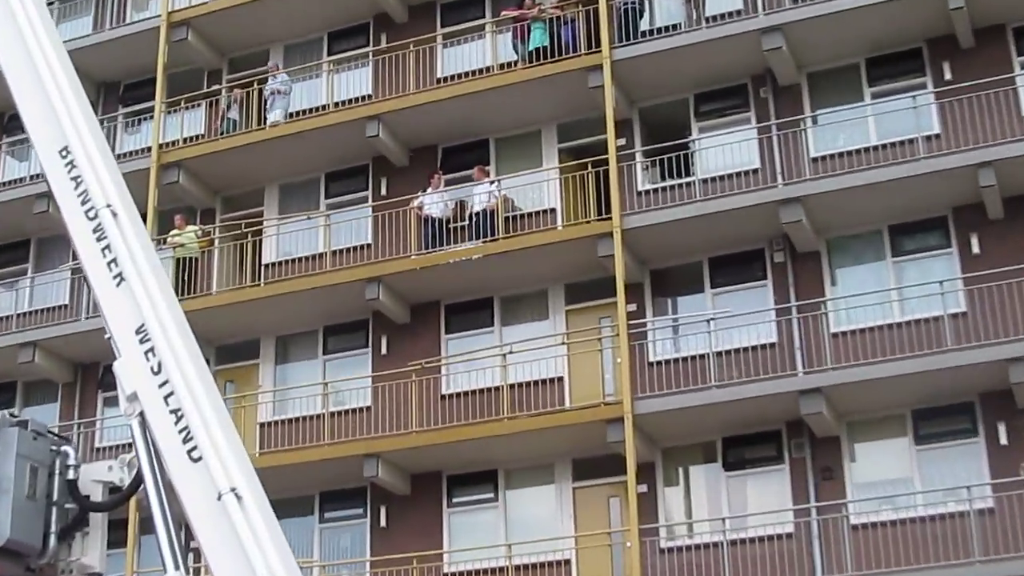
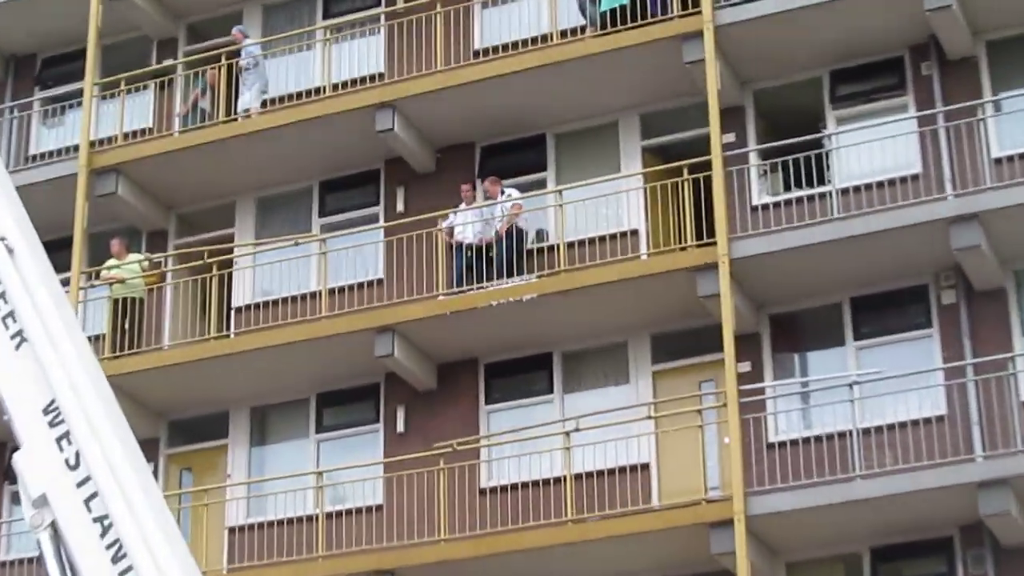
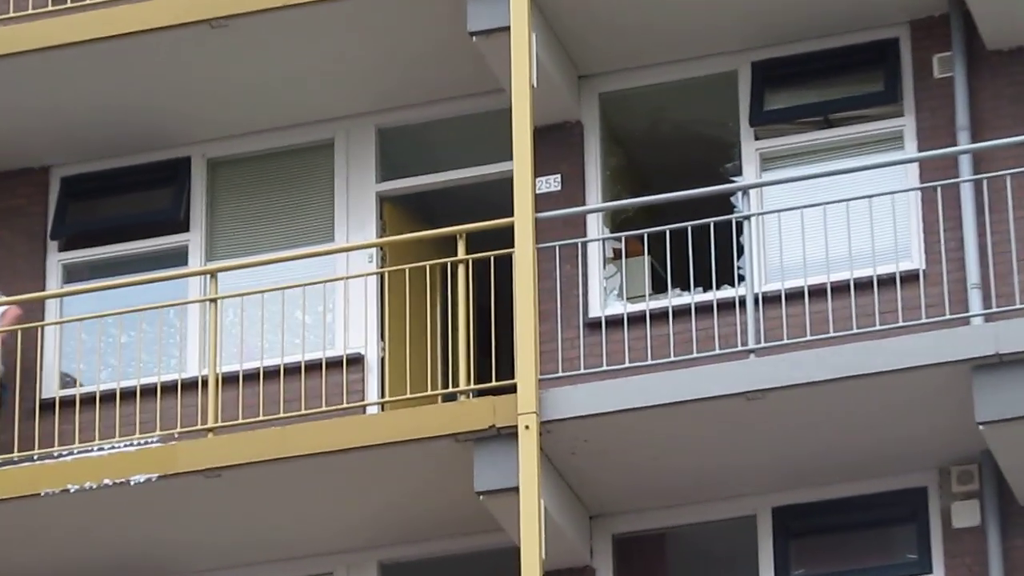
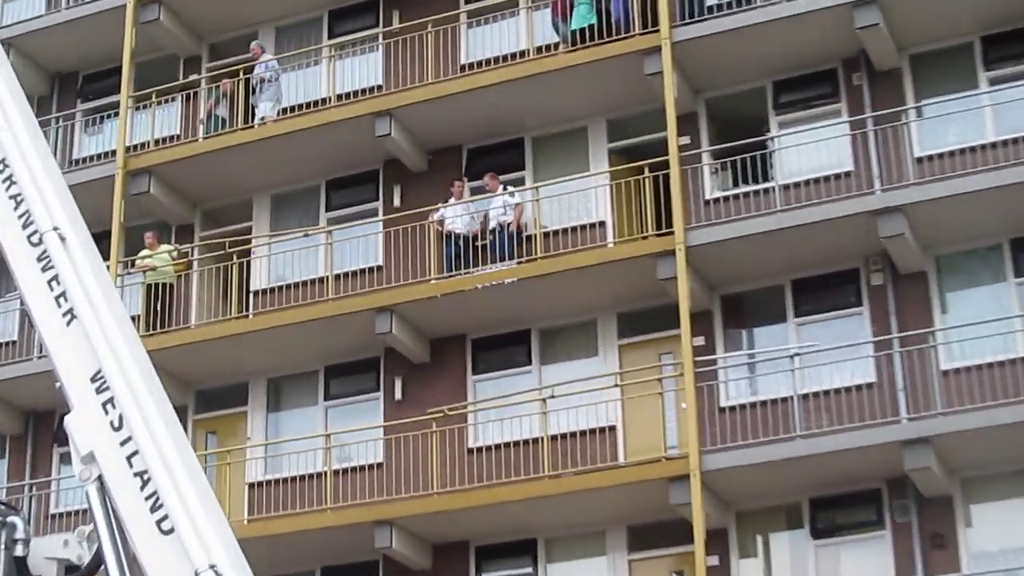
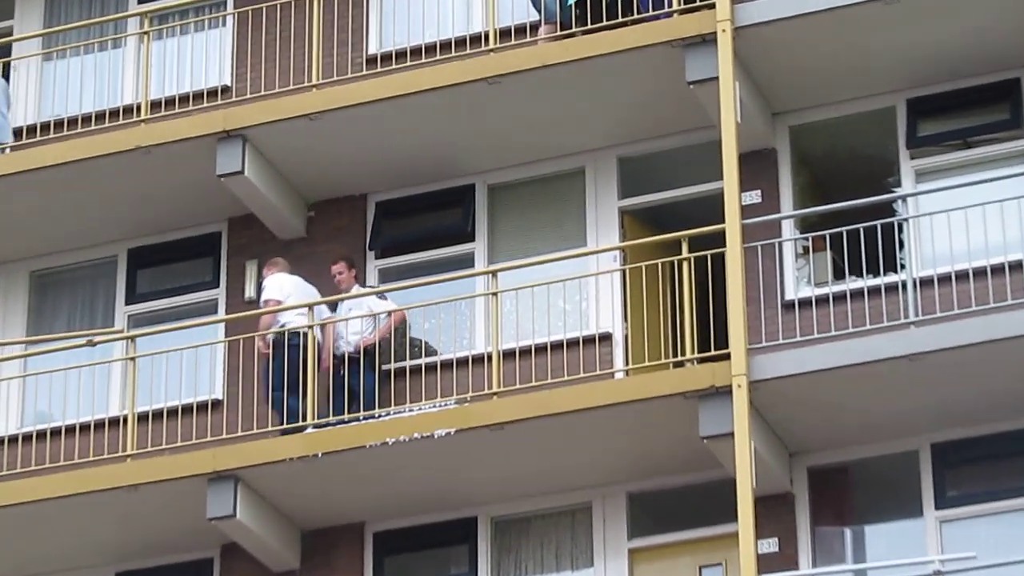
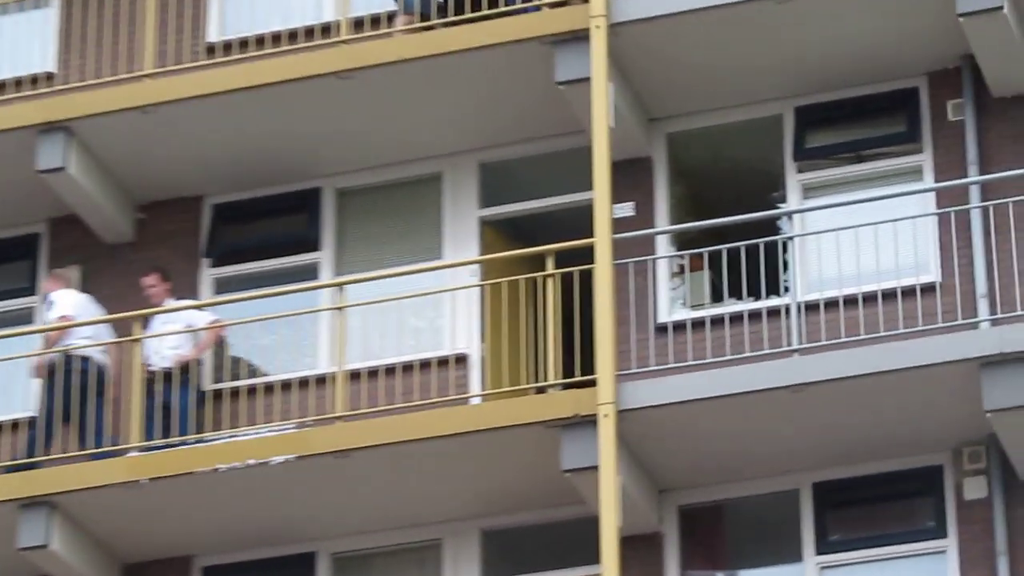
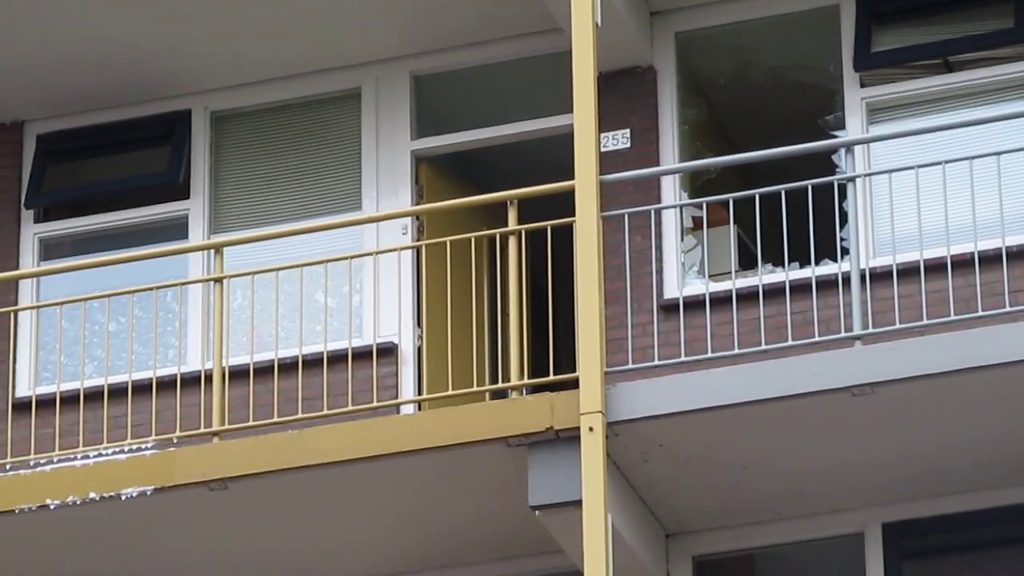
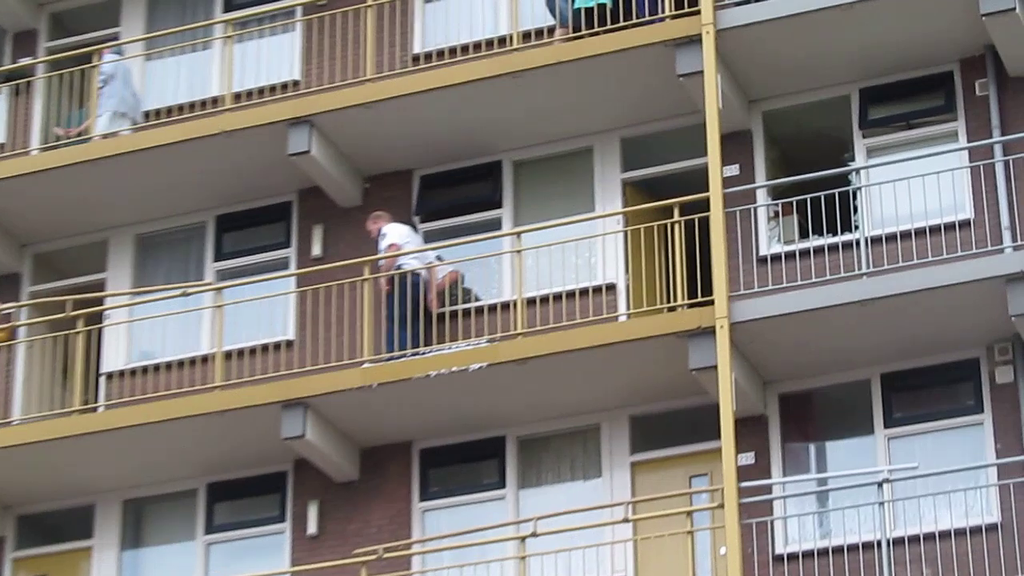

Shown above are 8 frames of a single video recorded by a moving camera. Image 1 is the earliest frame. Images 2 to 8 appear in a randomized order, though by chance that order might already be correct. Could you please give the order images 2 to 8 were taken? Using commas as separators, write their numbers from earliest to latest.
4, 2, 8, 5, 6, 3, 7
